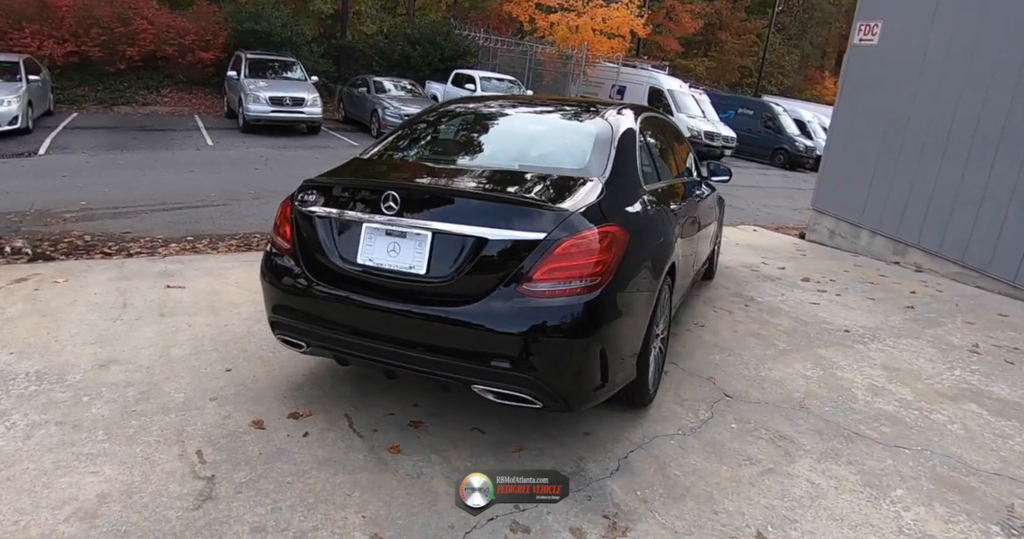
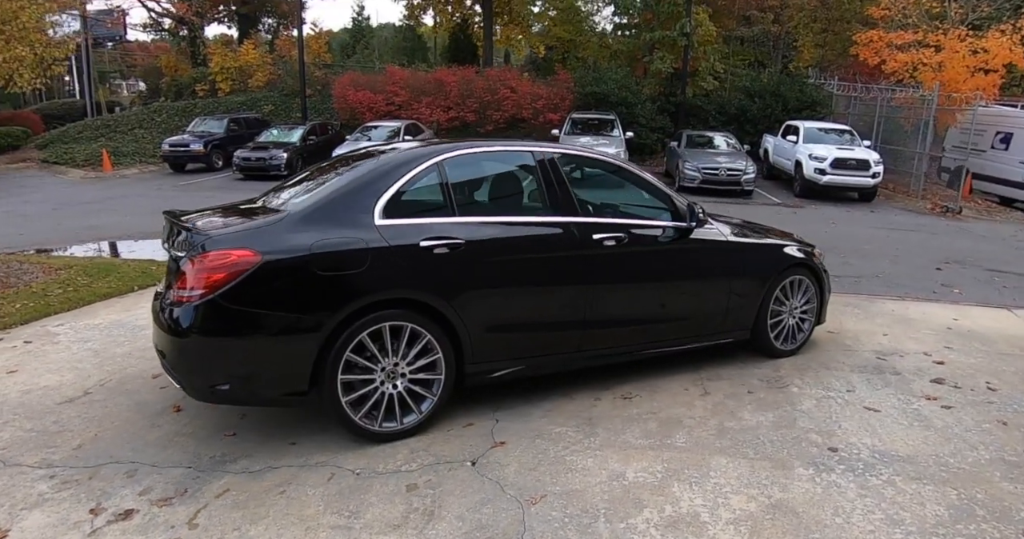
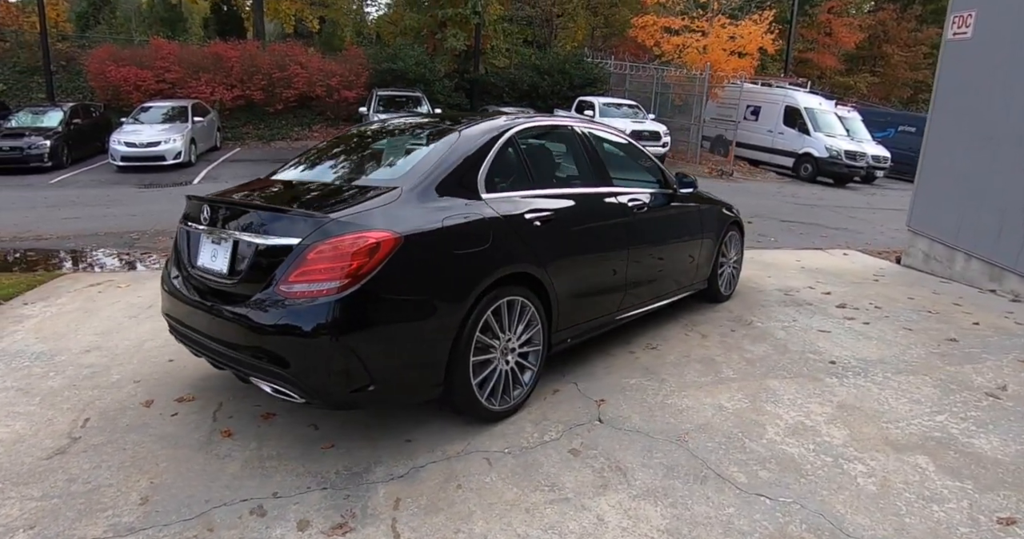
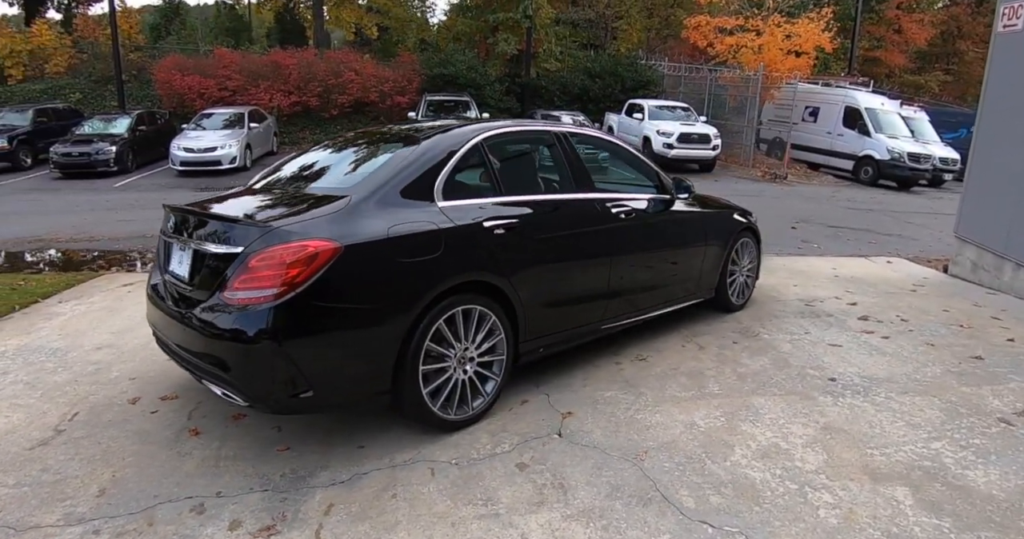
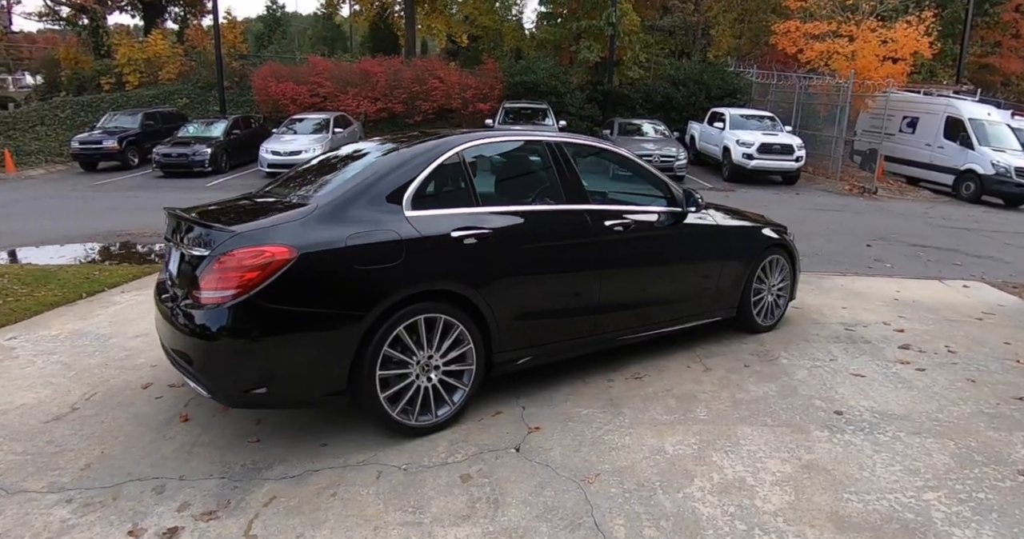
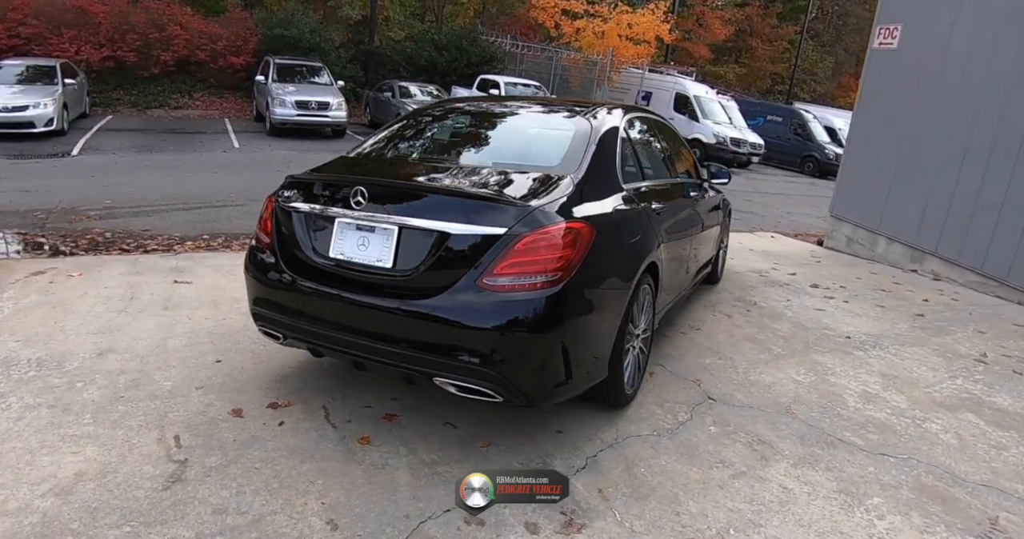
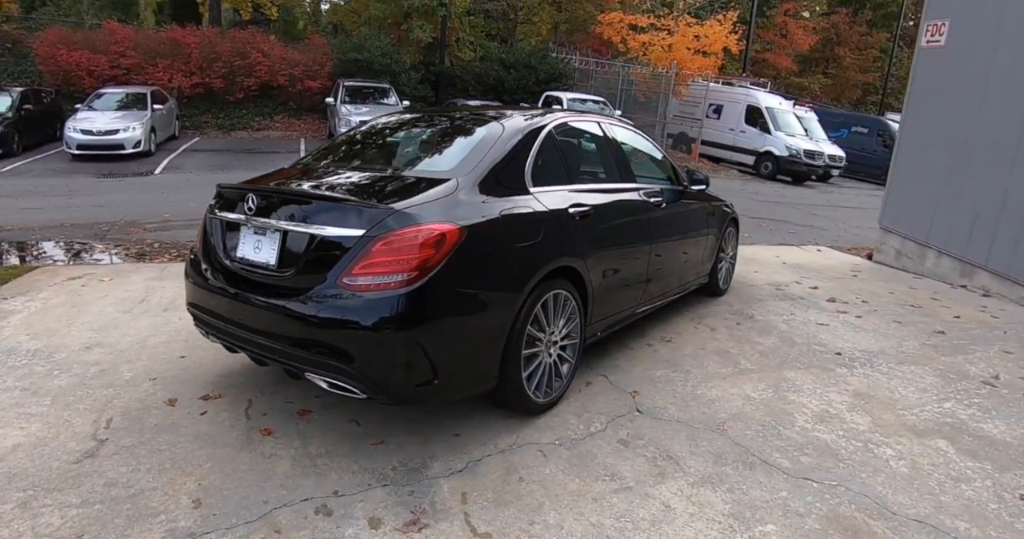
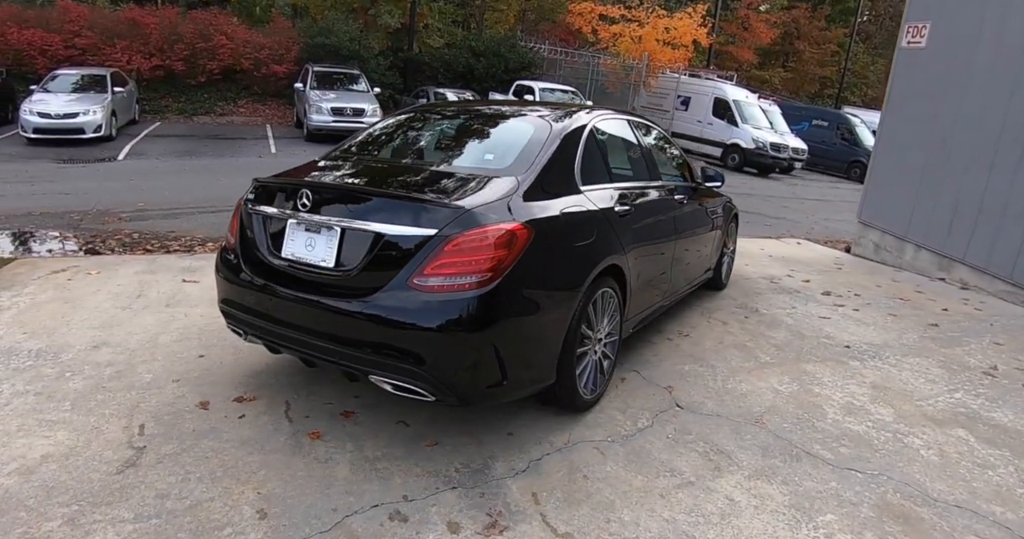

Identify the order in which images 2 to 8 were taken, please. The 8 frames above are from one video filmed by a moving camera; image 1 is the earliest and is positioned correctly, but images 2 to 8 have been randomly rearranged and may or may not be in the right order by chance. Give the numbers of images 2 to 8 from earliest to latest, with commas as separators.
6, 8, 7, 3, 4, 5, 2
